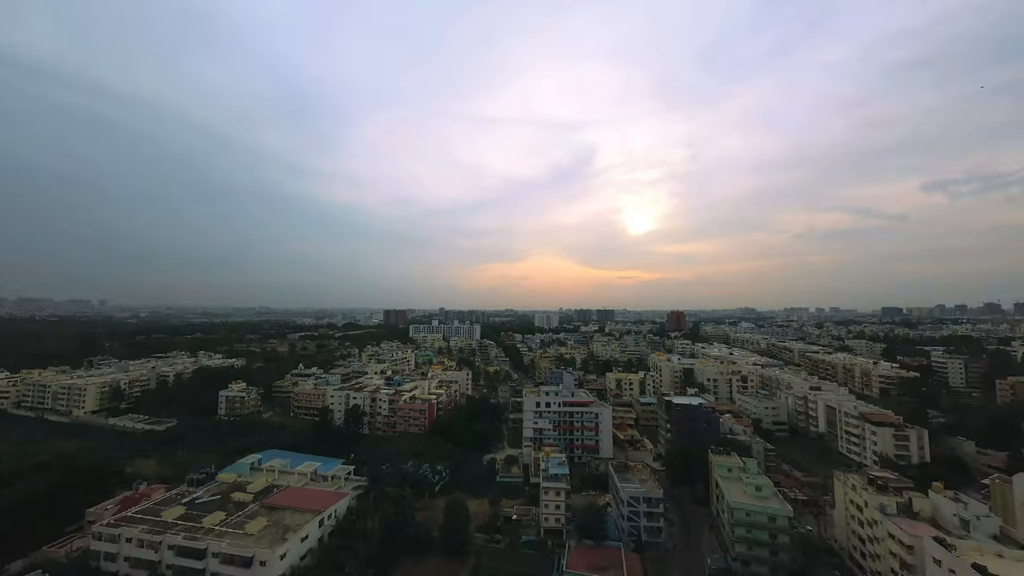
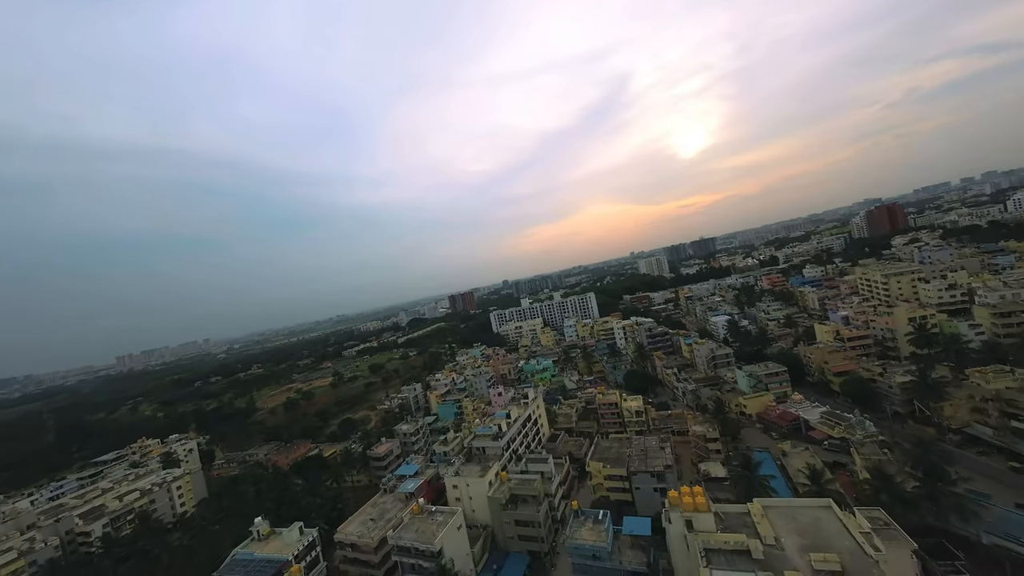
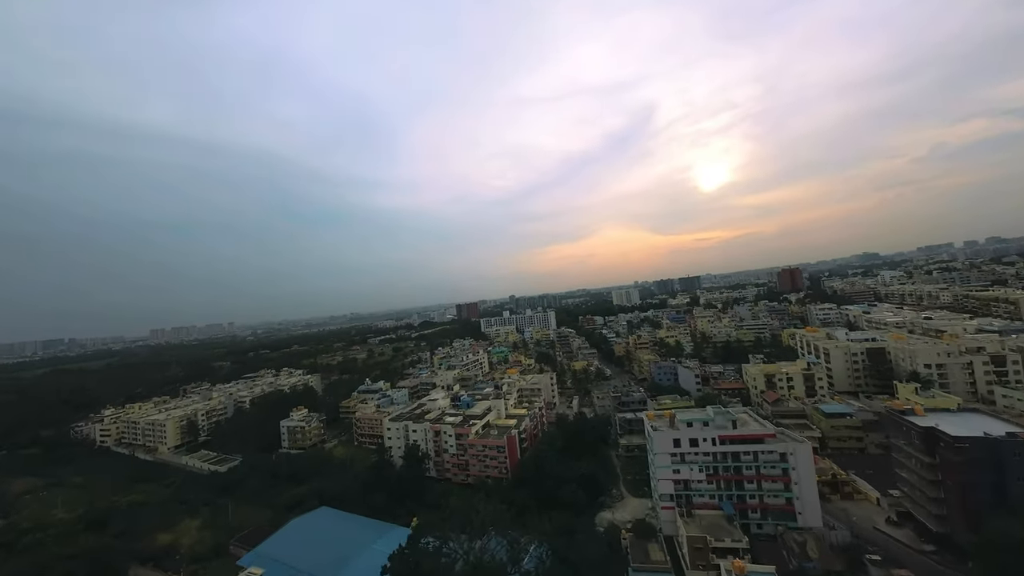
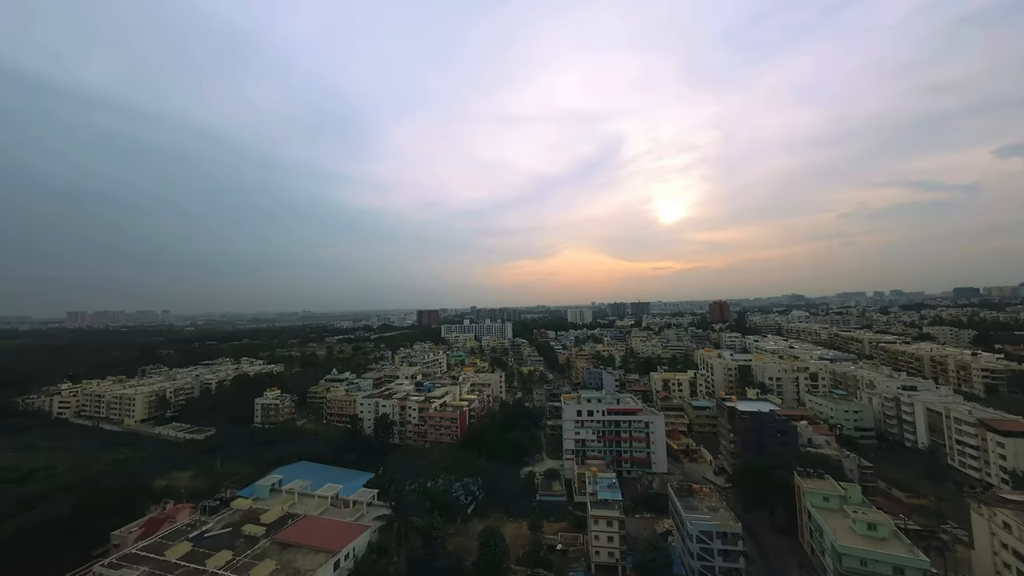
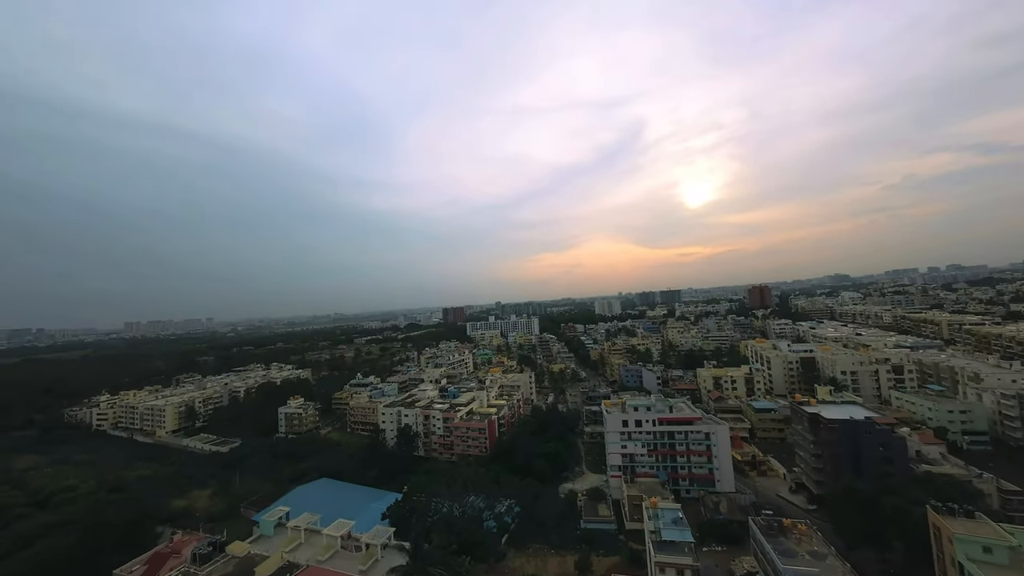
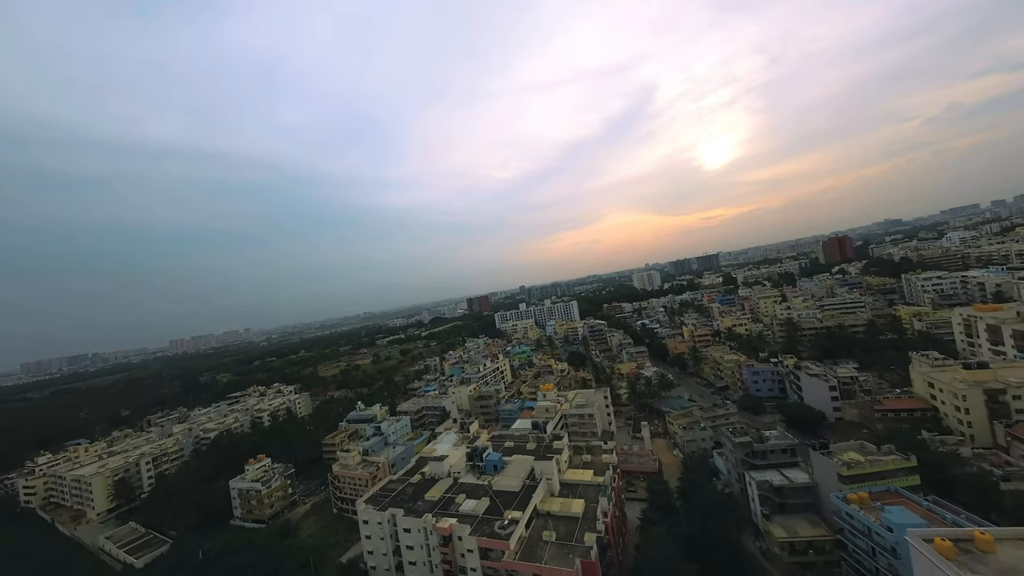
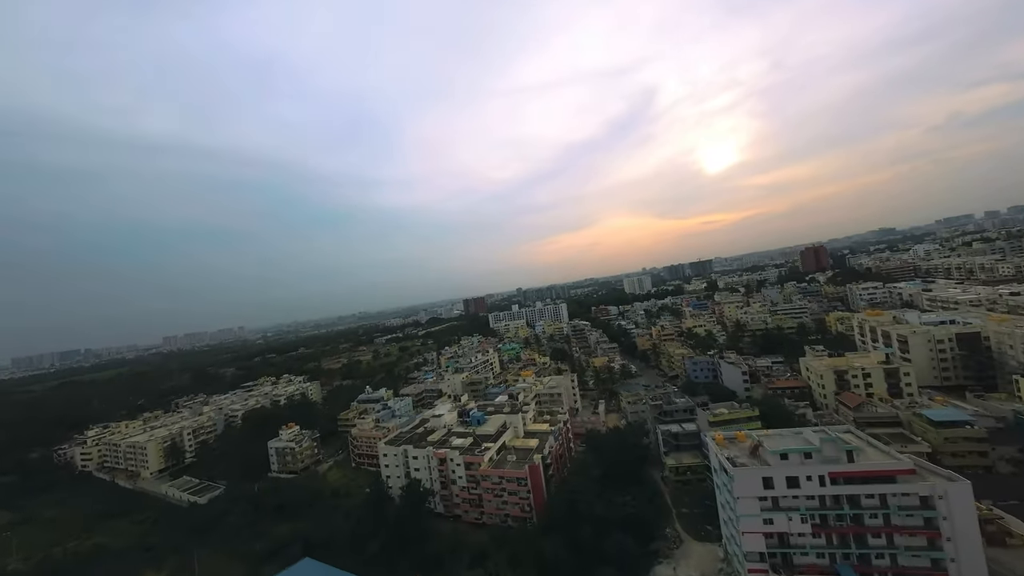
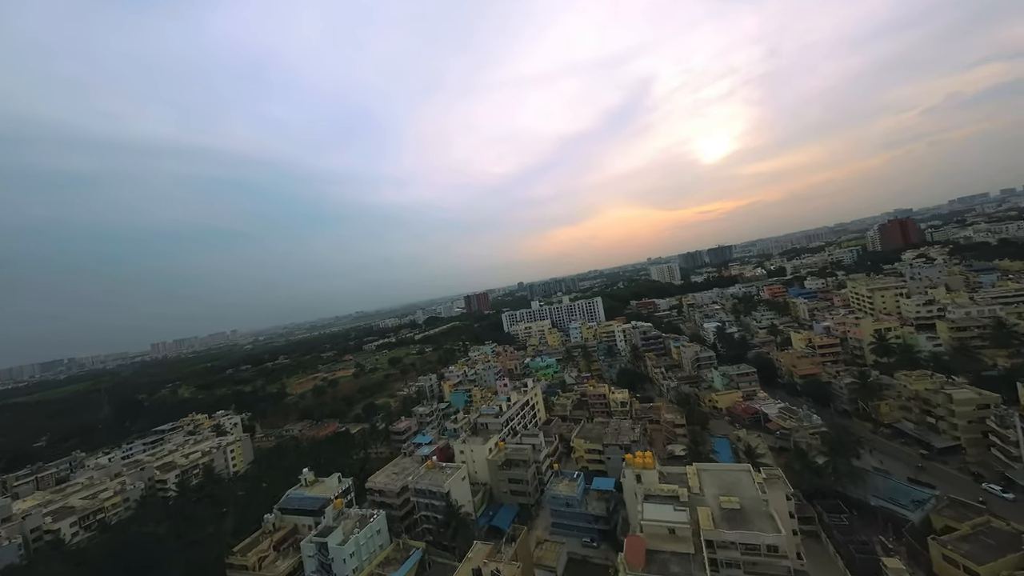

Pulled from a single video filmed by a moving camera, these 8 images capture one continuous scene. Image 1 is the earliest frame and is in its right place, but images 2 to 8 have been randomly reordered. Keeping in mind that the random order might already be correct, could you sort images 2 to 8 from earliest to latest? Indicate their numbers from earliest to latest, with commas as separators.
4, 5, 3, 7, 6, 8, 2
